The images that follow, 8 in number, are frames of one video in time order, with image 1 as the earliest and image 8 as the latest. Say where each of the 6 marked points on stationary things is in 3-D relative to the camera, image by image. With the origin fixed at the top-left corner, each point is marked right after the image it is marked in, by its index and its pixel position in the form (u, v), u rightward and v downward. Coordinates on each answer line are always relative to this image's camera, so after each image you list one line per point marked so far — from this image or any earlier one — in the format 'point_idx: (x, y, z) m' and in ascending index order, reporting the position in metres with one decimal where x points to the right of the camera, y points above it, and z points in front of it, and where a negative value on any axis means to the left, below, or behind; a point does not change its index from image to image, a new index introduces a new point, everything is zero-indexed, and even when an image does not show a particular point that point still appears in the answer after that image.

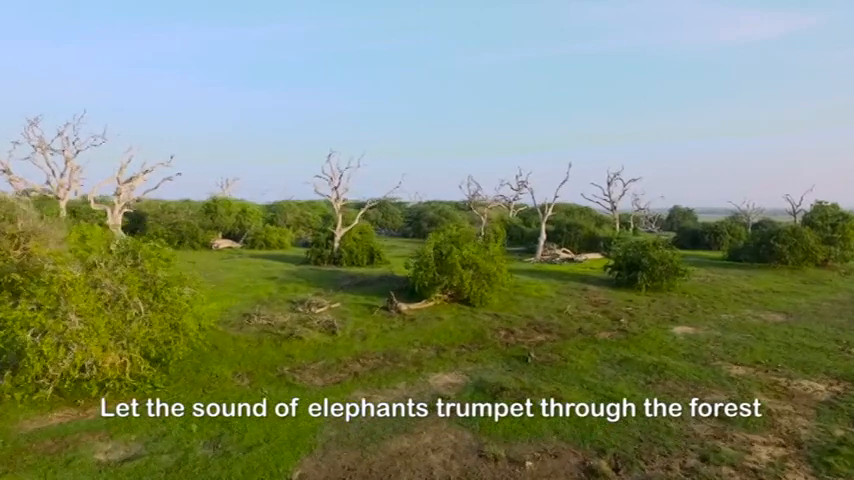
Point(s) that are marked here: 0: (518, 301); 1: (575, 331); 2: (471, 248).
0: (+1.6, -1.1, +18.5) m
1: (+2.0, -1.3, +14.9) m
2: (+0.8, -0.1, +19.0) m
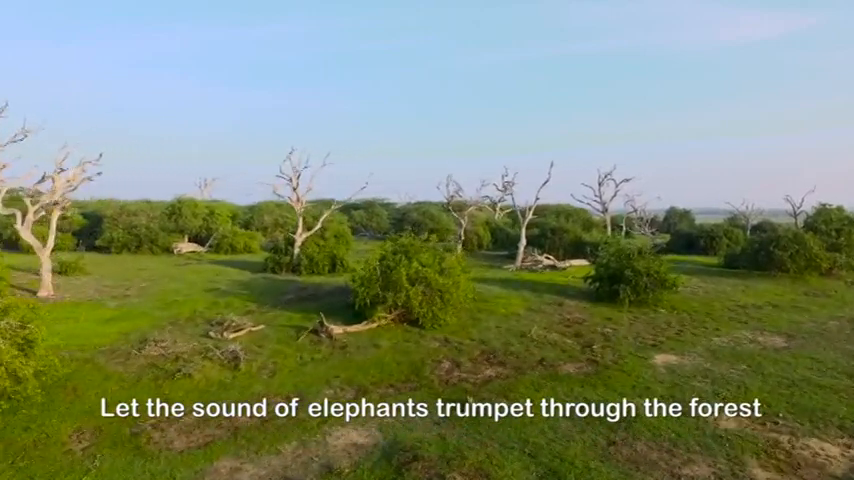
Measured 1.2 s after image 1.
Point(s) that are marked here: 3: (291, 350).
0: (+0.7, -1.2, +16.0) m
1: (+1.2, -1.4, +12.4) m
2: (0.0, -0.3, +16.5) m
3: (-1.6, -1.3, +12.9) m
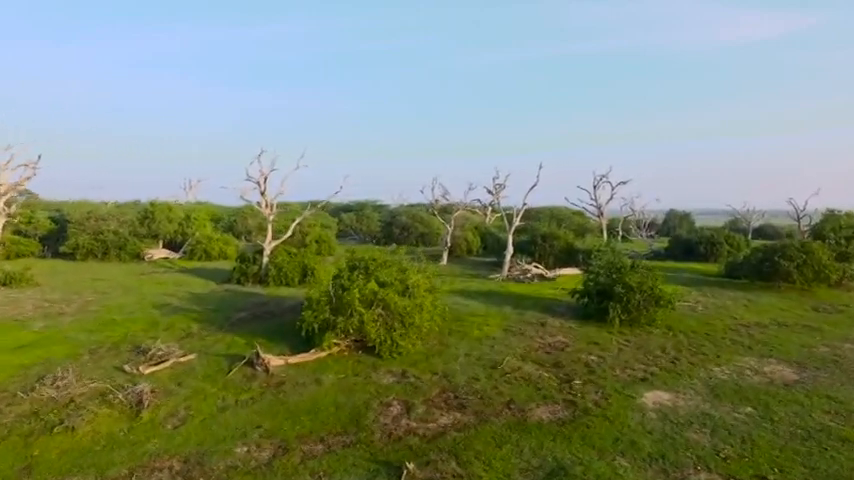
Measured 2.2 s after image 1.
0: (+0.2, -1.4, +14.1) m
1: (+0.7, -1.6, +10.4) m
2: (-0.5, -0.4, +14.5) m
3: (-2.1, -1.5, +10.9) m
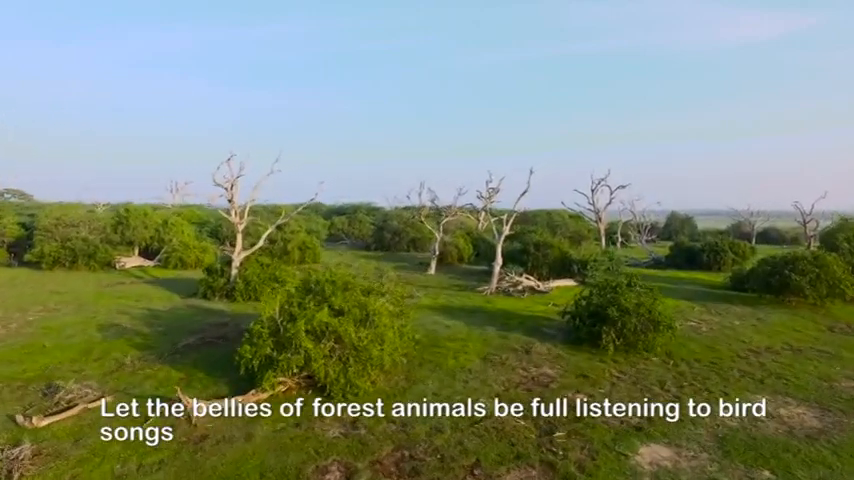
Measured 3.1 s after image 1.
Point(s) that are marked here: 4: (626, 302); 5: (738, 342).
0: (-0.2, -1.6, +12.2) m
1: (+0.3, -1.8, +8.6) m
2: (-1.0, -0.7, +12.6) m
3: (-2.6, -1.7, +9.0) m
4: (+2.9, -0.9, +15.7) m
5: (+4.9, -1.6, +17.1) m
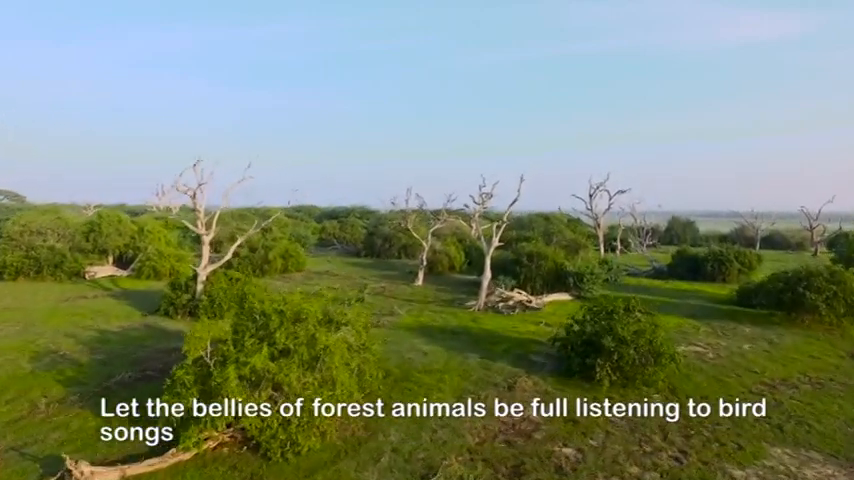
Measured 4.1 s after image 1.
0: (-0.6, -1.9, +10.3) m
1: (-0.1, -2.1, +6.7) m
2: (-1.3, -0.9, +10.8) m
3: (-2.9, -2.0, +7.2) m
4: (+2.5, -1.2, +13.8) m
5: (+4.5, -1.9, +15.2) m
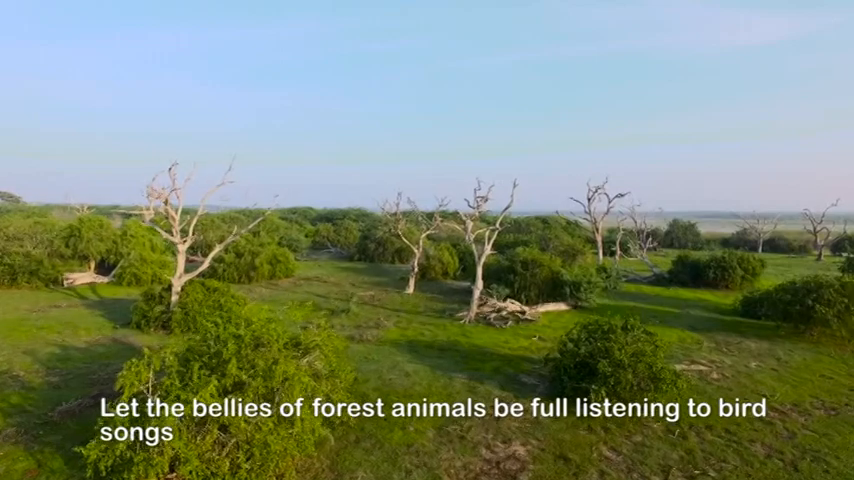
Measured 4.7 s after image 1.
0: (-0.8, -2.0, +9.1) m
1: (-0.3, -2.2, +5.5) m
2: (-1.6, -1.1, +9.6) m
3: (-3.2, -2.1, +6.0) m
4: (+2.3, -1.3, +12.6) m
5: (+4.3, -2.0, +14.0) m
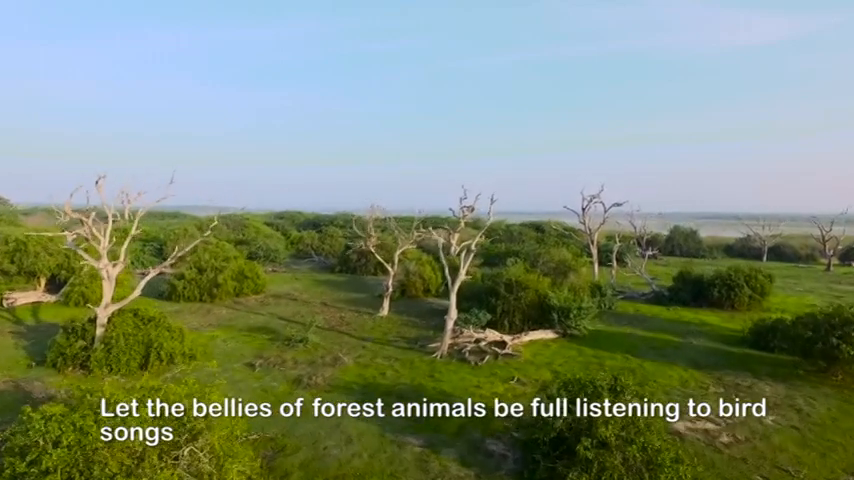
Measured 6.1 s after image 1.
0: (-1.4, -2.5, +6.4) m
1: (-1.0, -2.7, +2.7) m
2: (-2.2, -1.5, +6.8) m
3: (-3.8, -2.5, +3.2) m
4: (+1.6, -1.7, +9.9) m
5: (+3.7, -2.4, +11.3) m
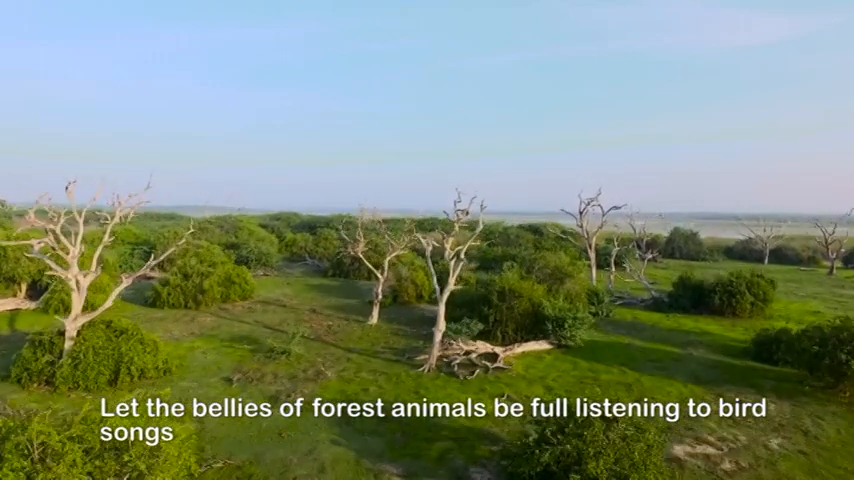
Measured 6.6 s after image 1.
0: (-1.6, -2.6, +5.5) m
1: (-1.2, -2.8, +1.8) m
2: (-2.4, -1.6, +5.9) m
3: (-4.0, -2.7, +2.3) m
4: (+1.4, -1.9, +9.0) m
5: (+3.4, -2.6, +10.3) m
